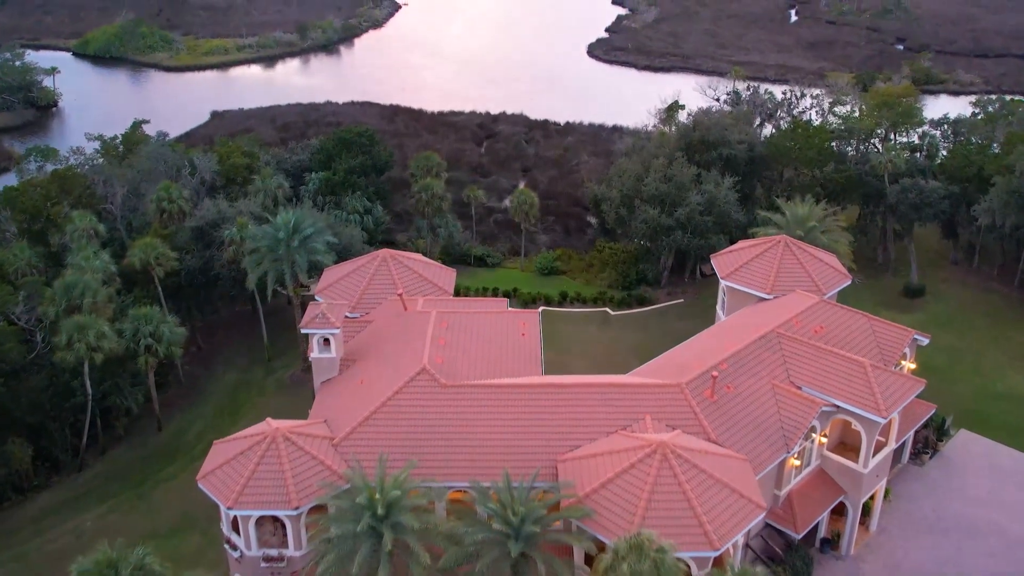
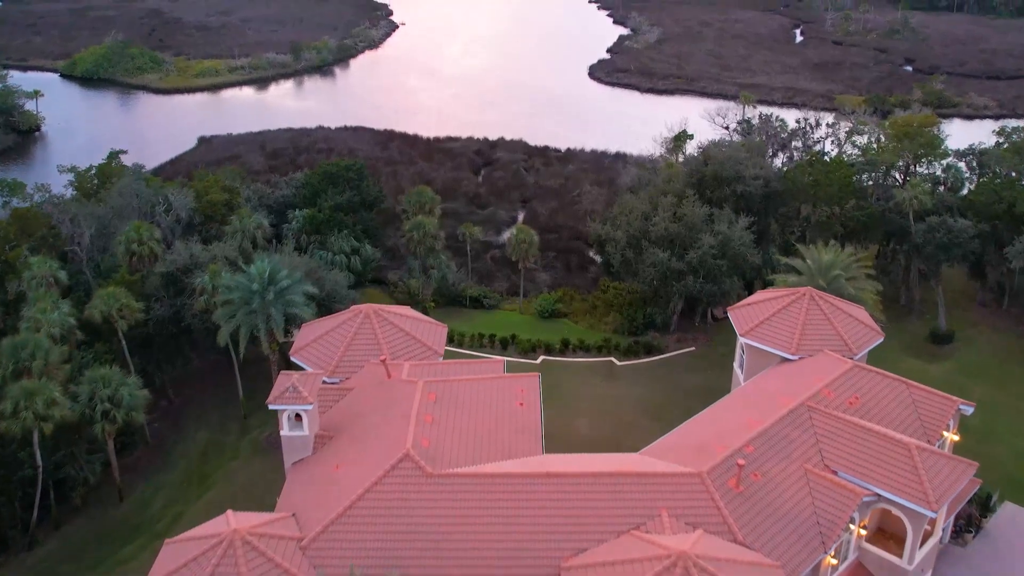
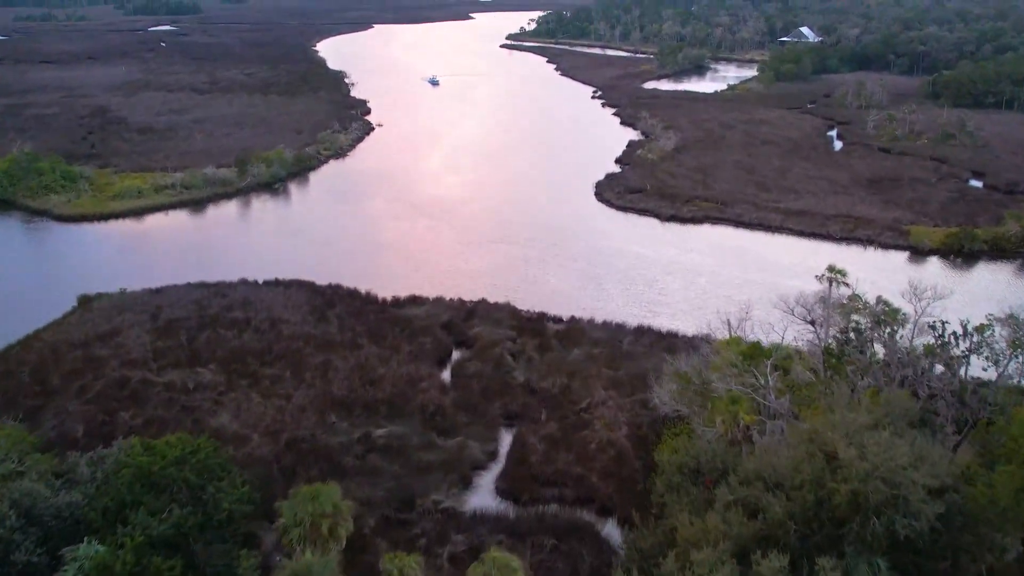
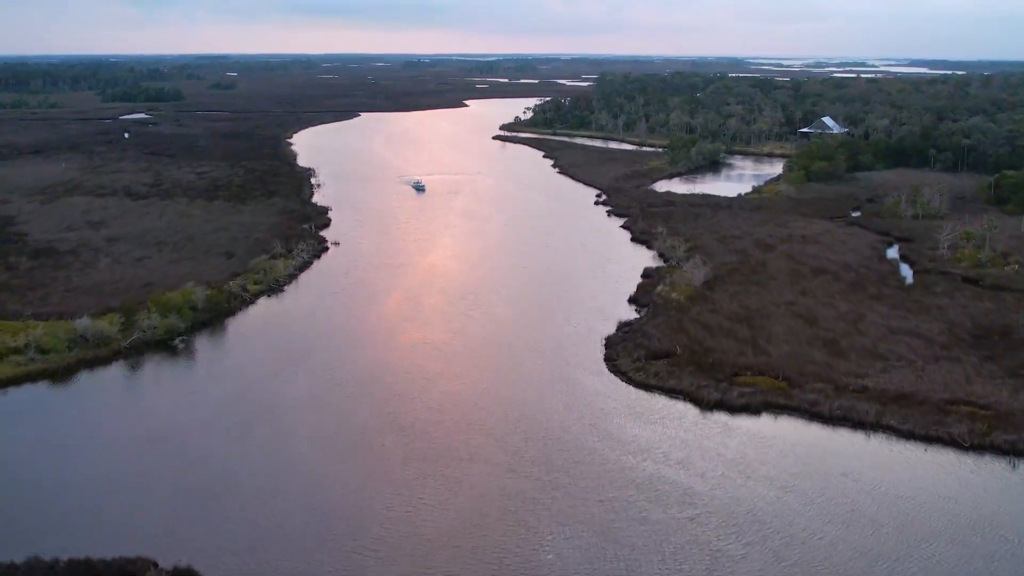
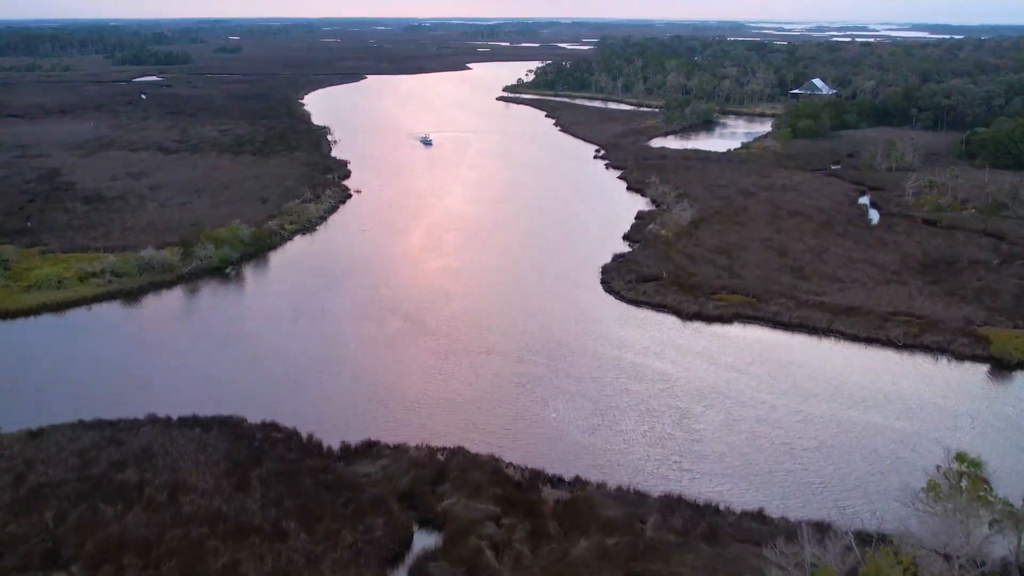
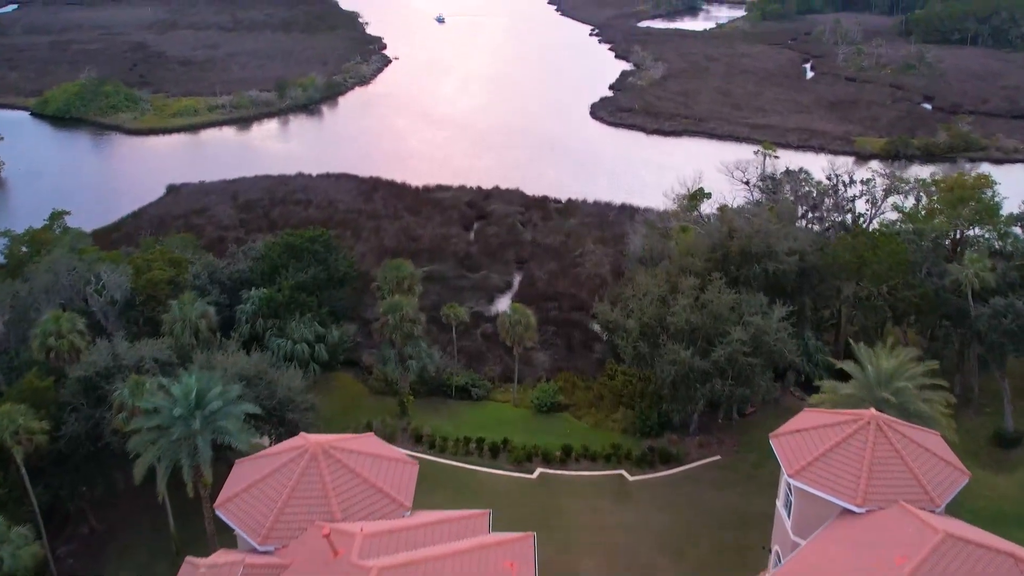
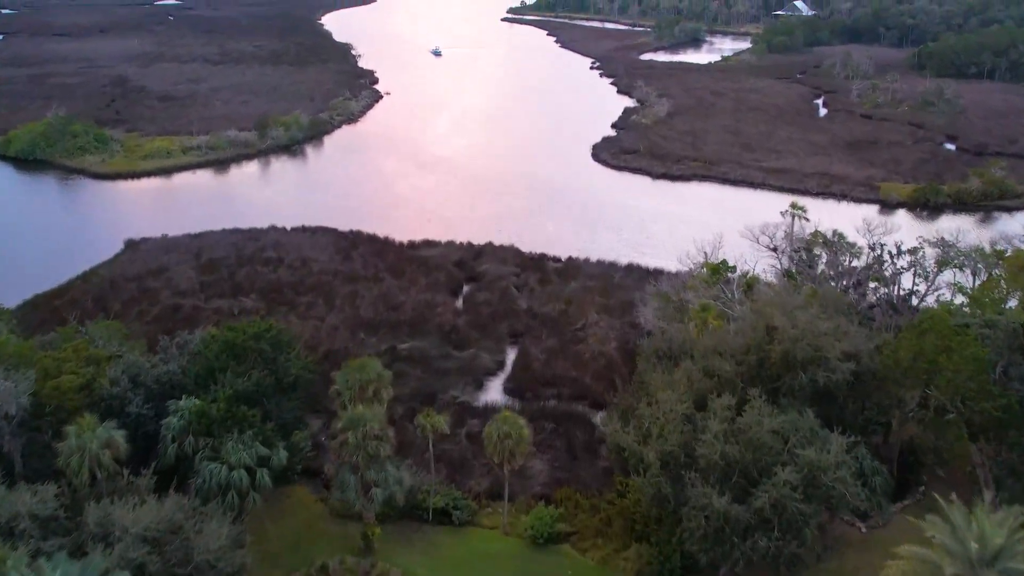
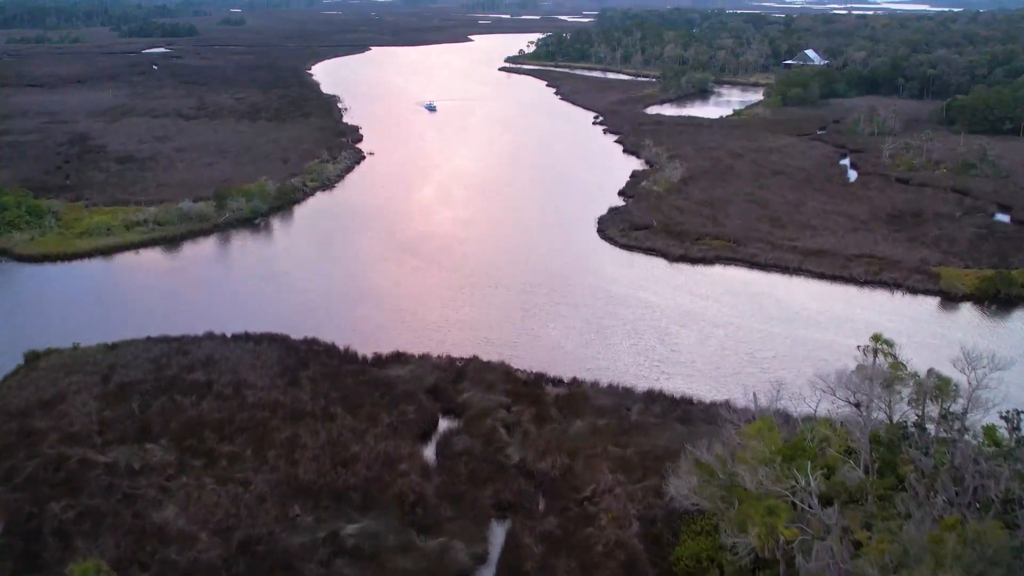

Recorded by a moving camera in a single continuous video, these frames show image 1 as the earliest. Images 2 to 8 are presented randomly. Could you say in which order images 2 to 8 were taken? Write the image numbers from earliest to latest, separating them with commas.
2, 6, 7, 3, 8, 5, 4
